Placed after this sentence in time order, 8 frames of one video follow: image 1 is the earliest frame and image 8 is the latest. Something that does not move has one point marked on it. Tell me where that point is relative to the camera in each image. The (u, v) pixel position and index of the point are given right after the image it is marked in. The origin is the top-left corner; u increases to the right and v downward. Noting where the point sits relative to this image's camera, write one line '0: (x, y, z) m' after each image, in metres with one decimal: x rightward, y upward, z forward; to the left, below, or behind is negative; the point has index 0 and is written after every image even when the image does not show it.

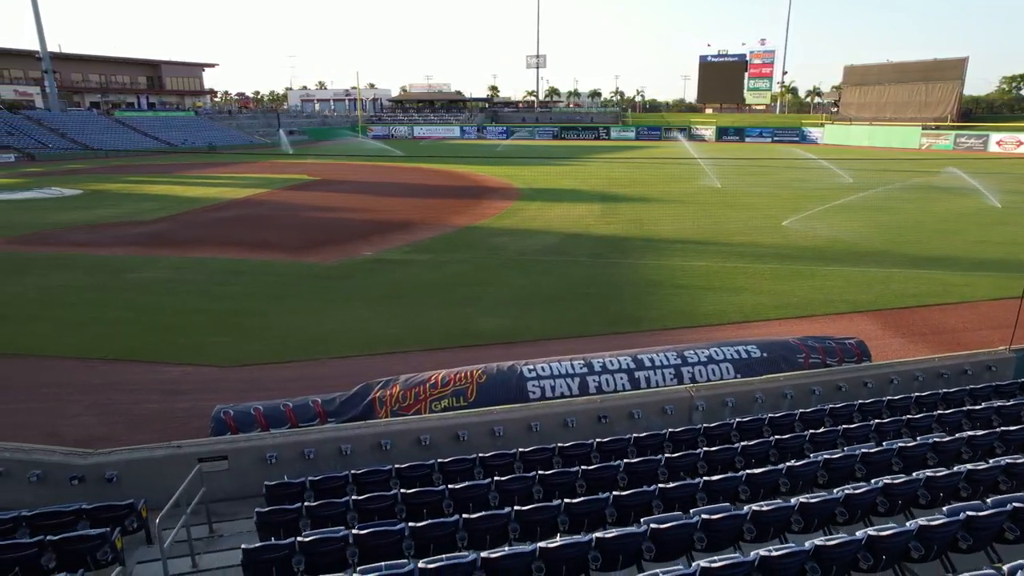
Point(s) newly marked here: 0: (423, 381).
0: (-1.3, -1.5, +10.4) m
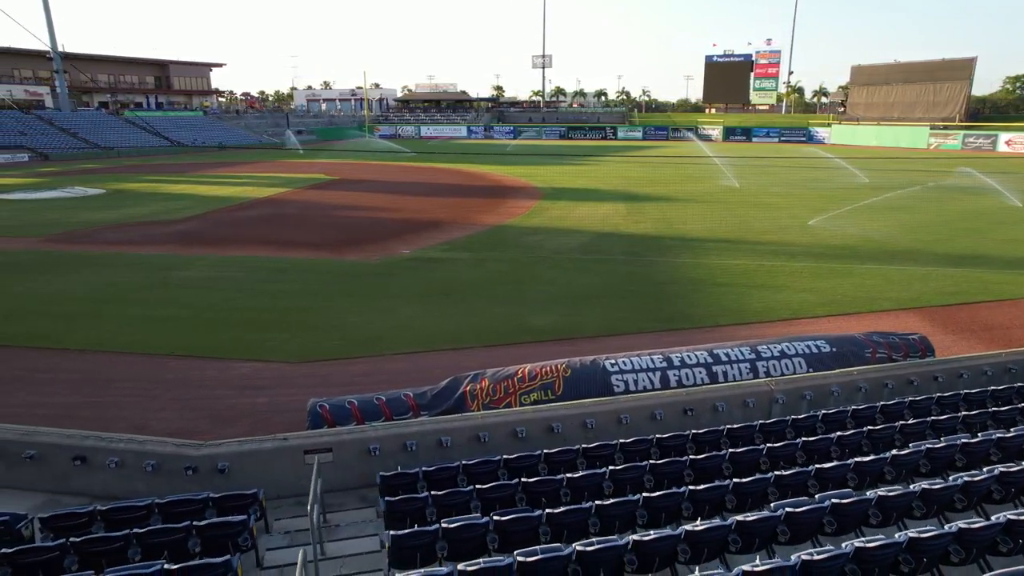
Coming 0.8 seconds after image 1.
0: (0.0, -1.4, +10.6) m
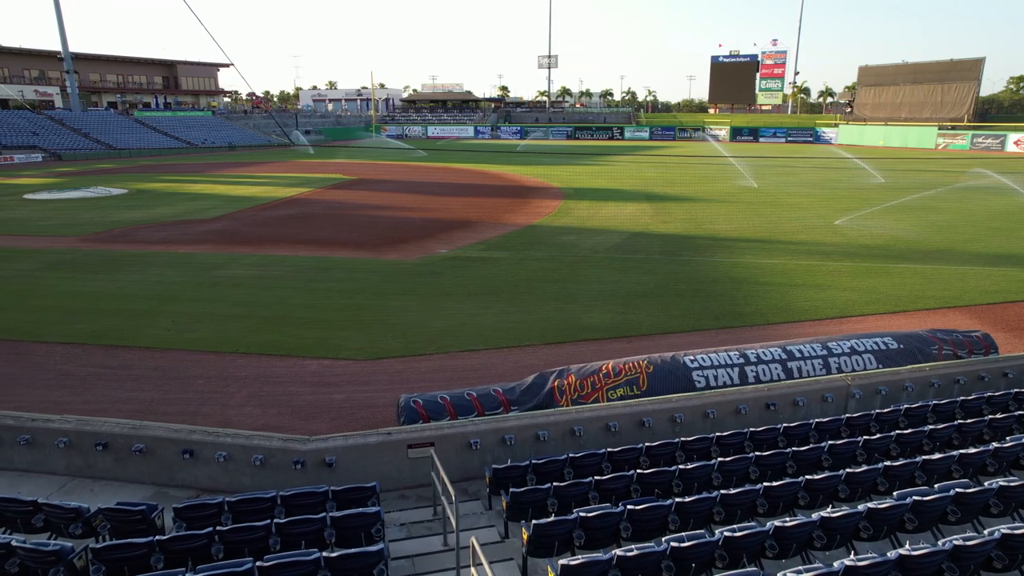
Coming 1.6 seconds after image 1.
0: (+1.4, -1.4, +10.8) m
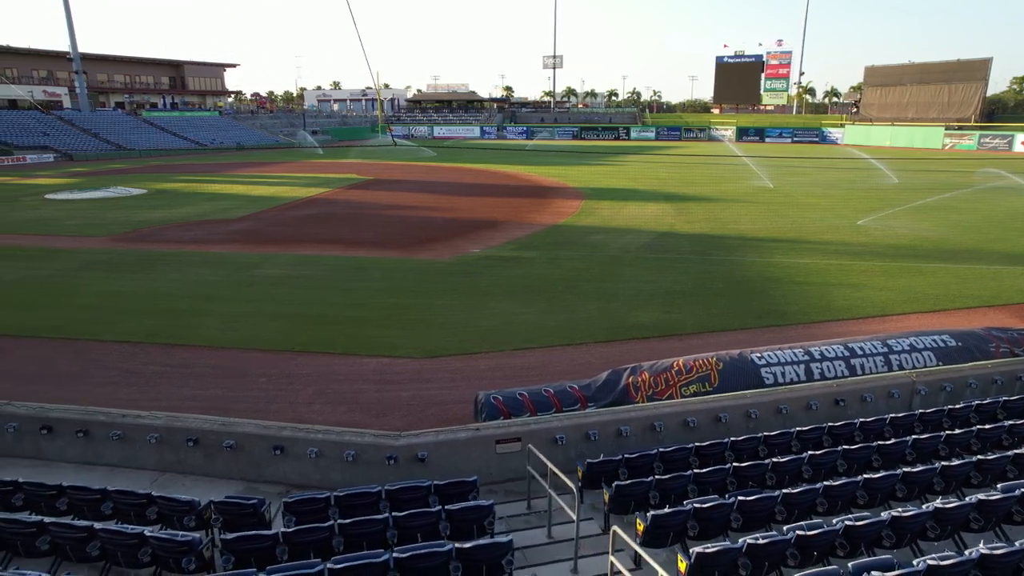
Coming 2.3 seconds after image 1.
0: (+2.6, -1.3, +11.0) m
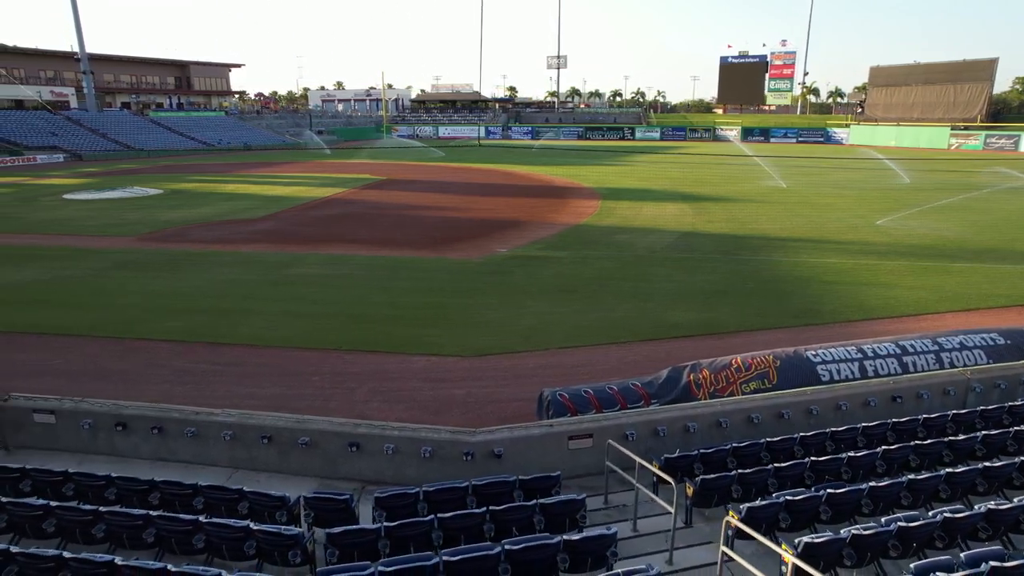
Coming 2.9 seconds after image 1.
0: (+3.7, -1.3, +11.2) m
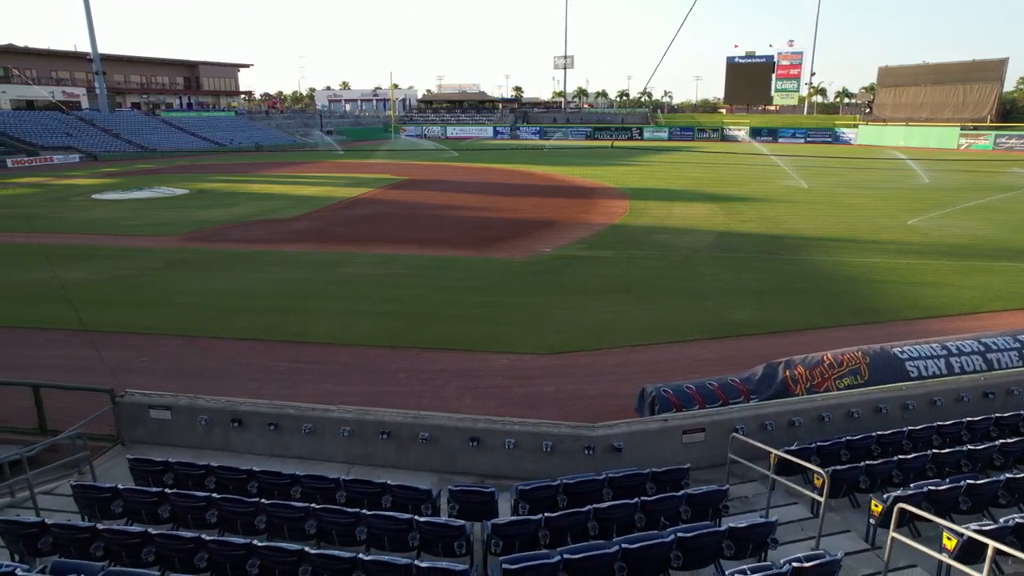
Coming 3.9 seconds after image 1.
0: (+5.4, -1.3, +11.4) m
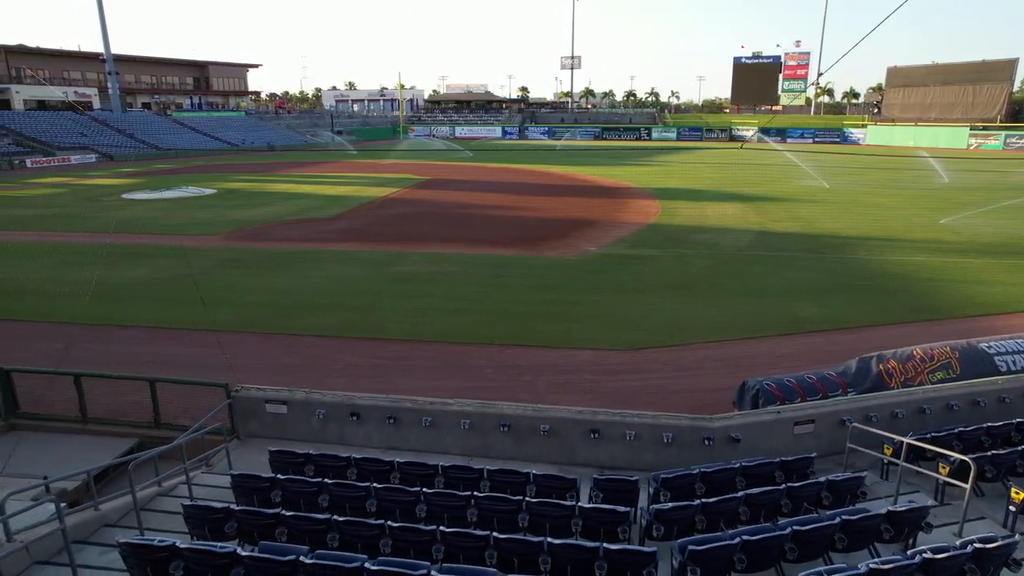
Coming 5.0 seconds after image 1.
0: (+7.2, -1.2, +11.7) m
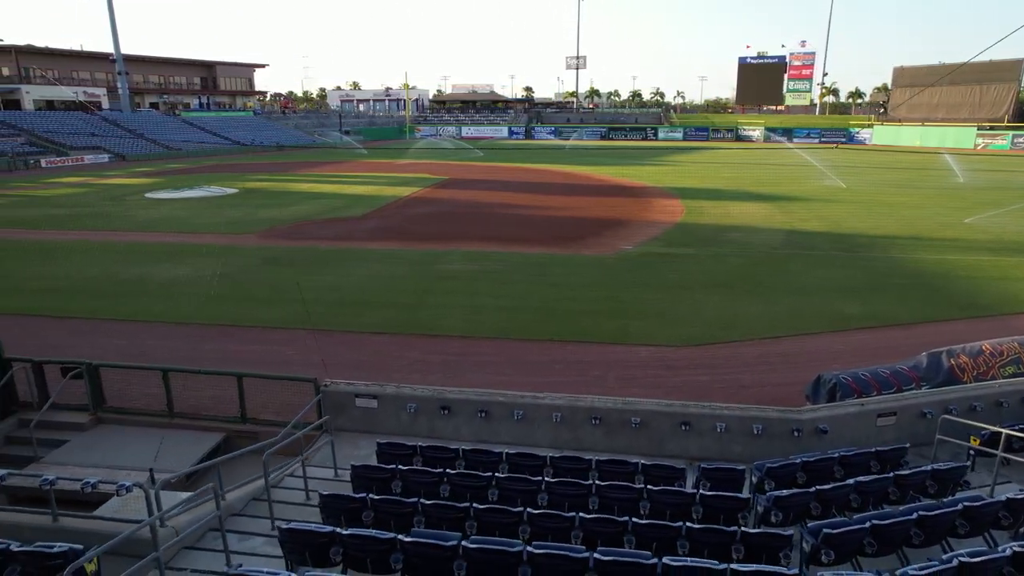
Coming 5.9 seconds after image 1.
0: (+8.6, -1.1, +11.9) m
